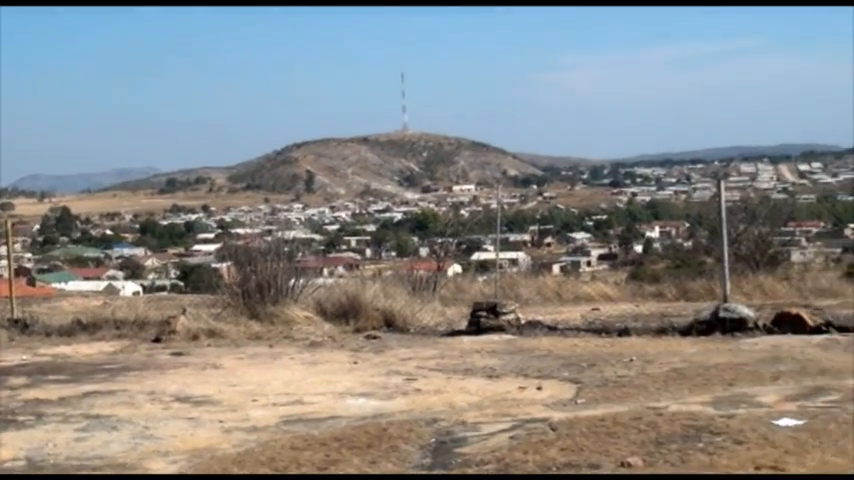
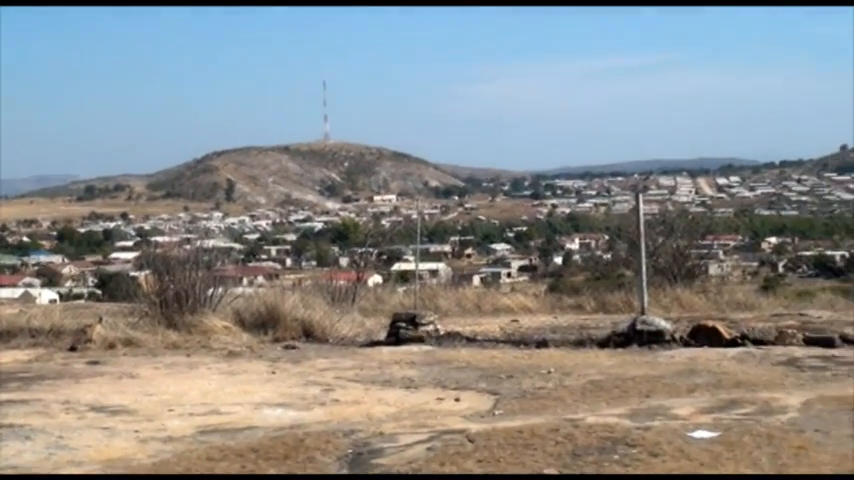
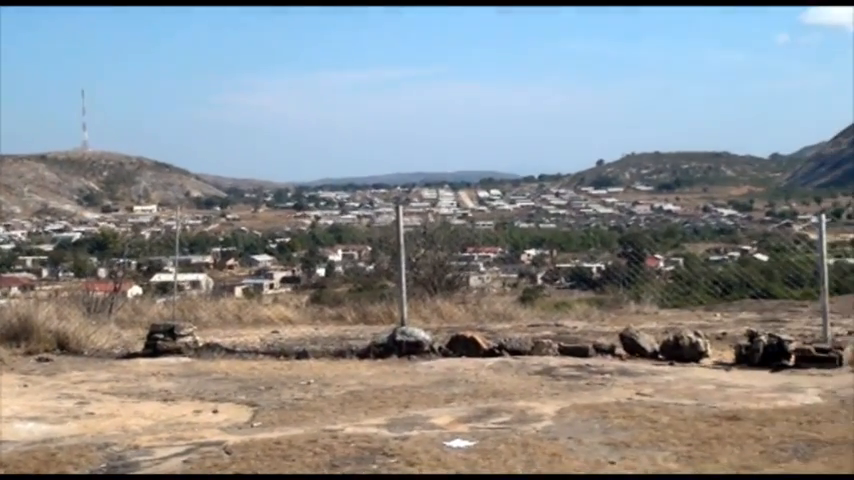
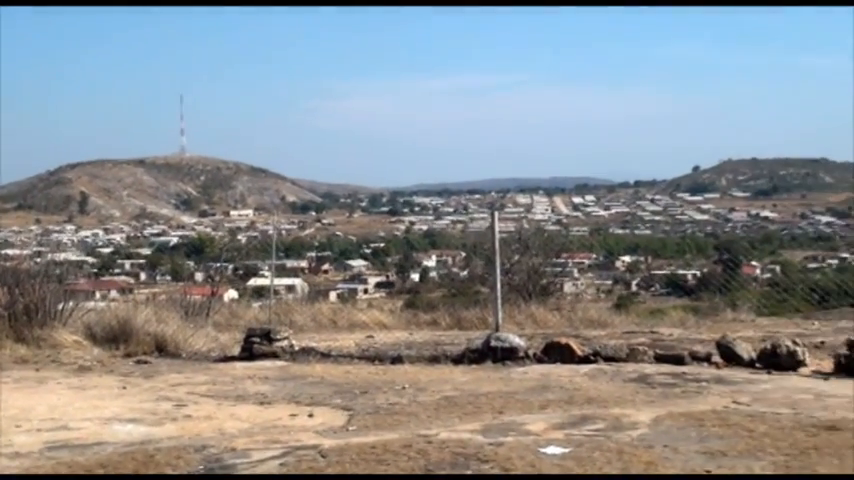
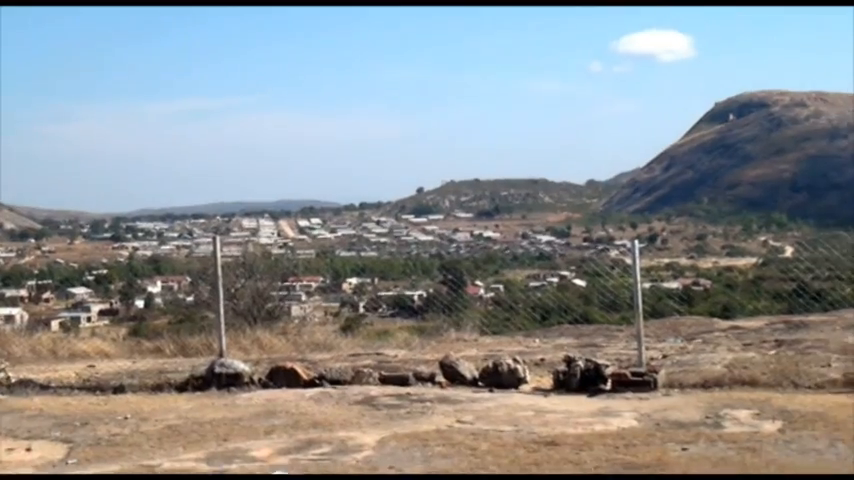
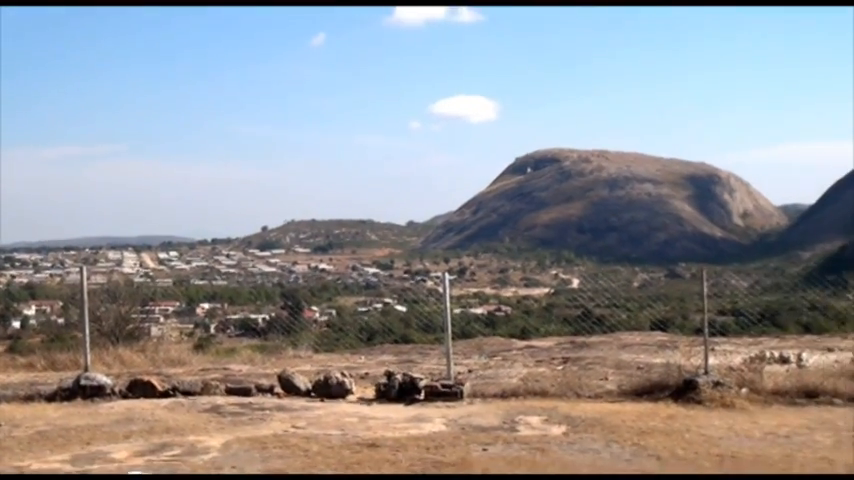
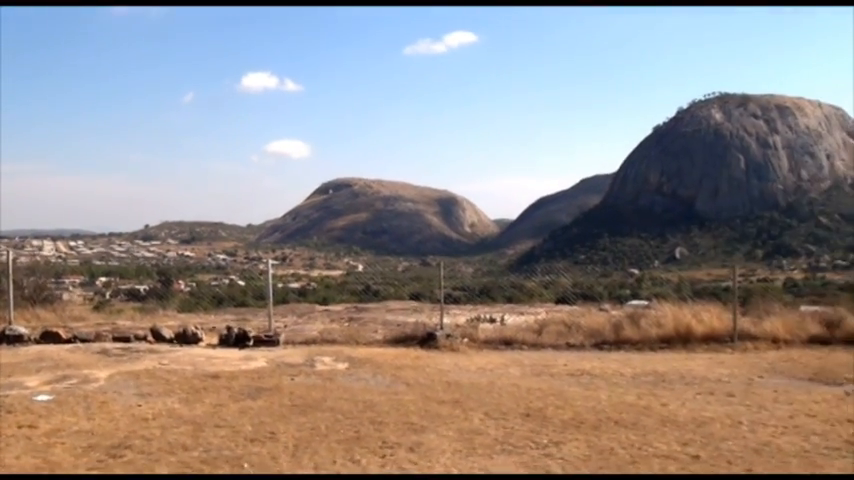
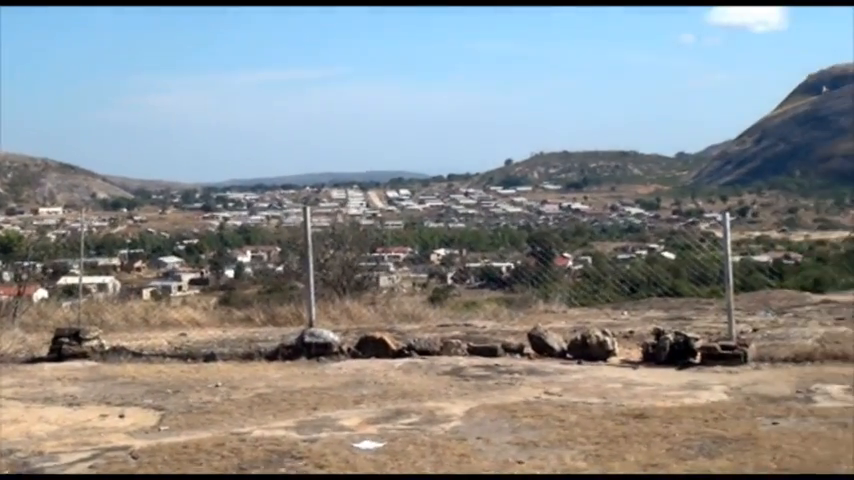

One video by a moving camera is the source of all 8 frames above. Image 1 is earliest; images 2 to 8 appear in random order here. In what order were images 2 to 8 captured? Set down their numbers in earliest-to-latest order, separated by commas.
2, 4, 3, 8, 5, 6, 7
